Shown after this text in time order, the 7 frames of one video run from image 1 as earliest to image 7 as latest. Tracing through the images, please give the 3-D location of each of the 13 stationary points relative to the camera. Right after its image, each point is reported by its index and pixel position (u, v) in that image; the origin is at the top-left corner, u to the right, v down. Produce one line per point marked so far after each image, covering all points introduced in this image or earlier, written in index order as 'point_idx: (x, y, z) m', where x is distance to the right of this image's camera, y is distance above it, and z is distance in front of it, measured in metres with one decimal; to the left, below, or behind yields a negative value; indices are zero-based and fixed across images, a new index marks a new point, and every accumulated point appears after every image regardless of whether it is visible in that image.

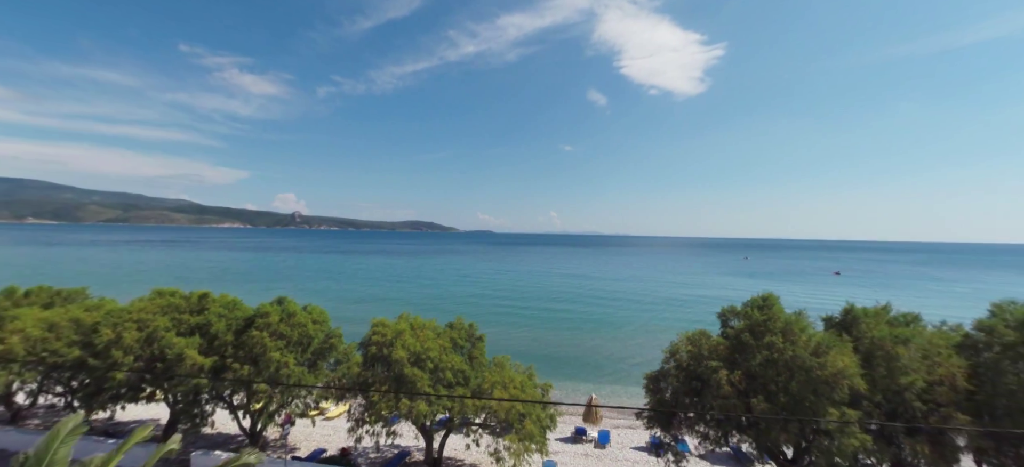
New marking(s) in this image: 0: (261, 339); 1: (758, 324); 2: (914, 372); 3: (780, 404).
0: (-8.1, -3.4, +13.4) m
1: (+6.5, -2.3, +11.0) m
2: (+9.3, -3.2, +9.8) m
3: (+6.4, -4.0, +10.0) m
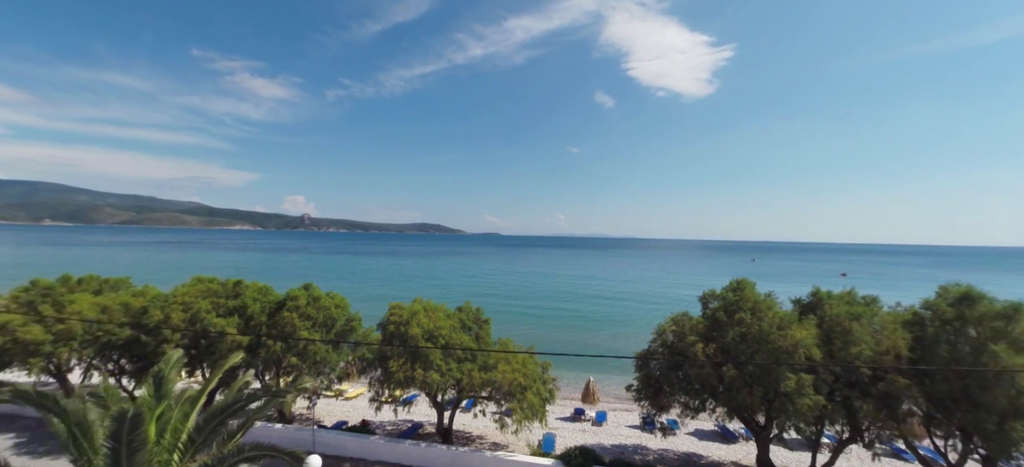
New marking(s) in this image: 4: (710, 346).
0: (-8.0, -3.1, +15.1) m
1: (+6.5, -2.0, +12.5) m
2: (+9.3, -2.9, +11.1) m
3: (+6.4, -3.7, +11.5) m
4: (+5.8, -3.3, +12.3) m
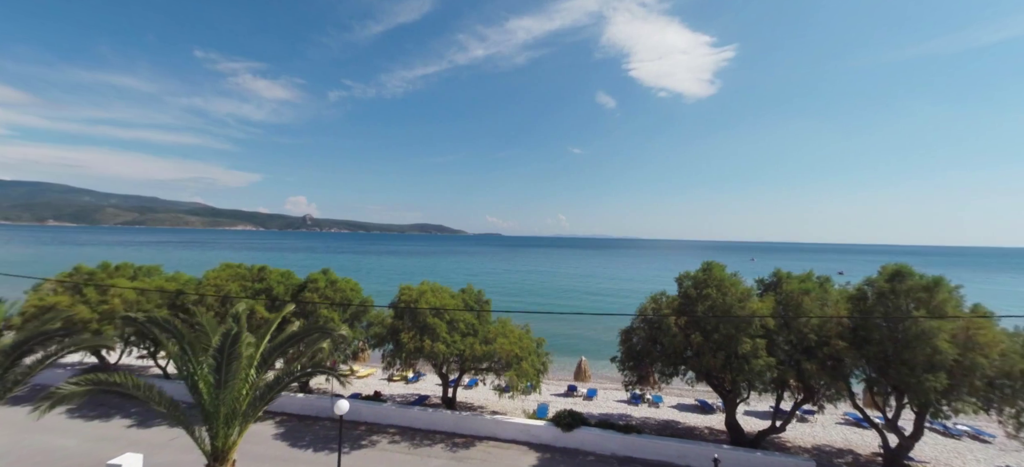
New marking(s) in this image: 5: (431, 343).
0: (-8.1, -2.7, +16.9) m
1: (+6.4, -1.6, +14.2) m
2: (+9.2, -2.4, +12.9) m
3: (+6.3, -3.3, +13.2) m
4: (+5.7, -2.8, +14.0) m
5: (-2.9, -4.0, +15.2) m
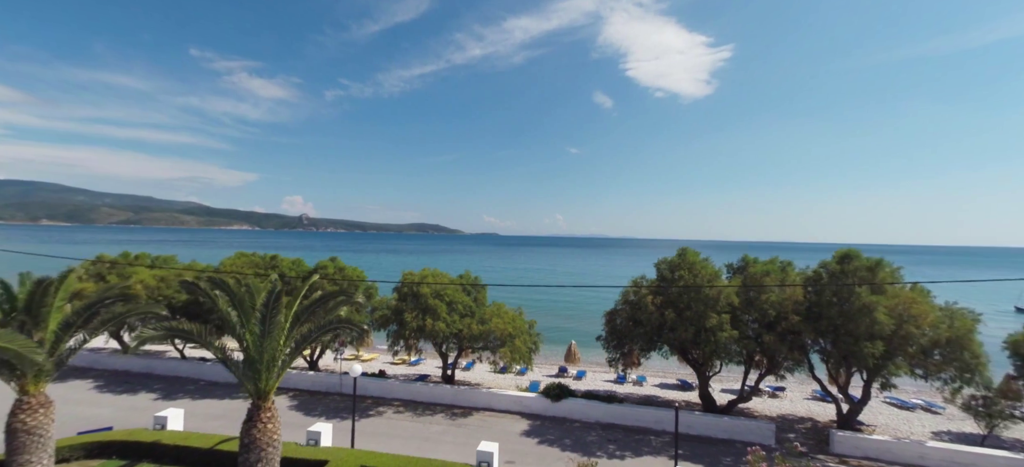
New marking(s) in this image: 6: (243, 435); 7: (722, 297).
0: (-8.3, -2.2, +18.3) m
1: (+6.2, -1.2, +15.8) m
2: (+8.9, -2.0, +14.5) m
3: (+6.1, -2.9, +14.8) m
4: (+5.4, -2.4, +15.6) m
5: (-3.2, -3.5, +16.7) m
6: (-5.3, -3.9, +8.4) m
7: (+7.2, -2.2, +14.5) m
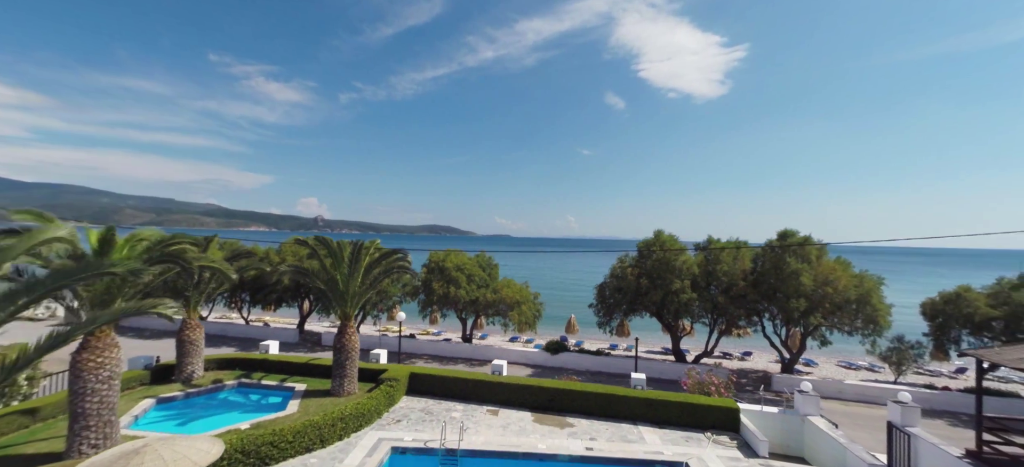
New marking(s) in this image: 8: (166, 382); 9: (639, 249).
0: (-7.9, -1.5, +22.5) m
1: (+6.5, -0.5, +19.5) m
2: (+9.2, -1.3, +18.1) m
3: (+6.4, -2.2, +18.6) m
4: (+5.7, -1.7, +19.4) m
5: (-2.9, -2.8, +20.7) m
6: (-5.2, -3.2, +12.5) m
7: (+7.5, -1.5, +18.2) m
8: (-10.7, -4.6, +12.9) m
9: (+6.0, -0.8, +19.7) m
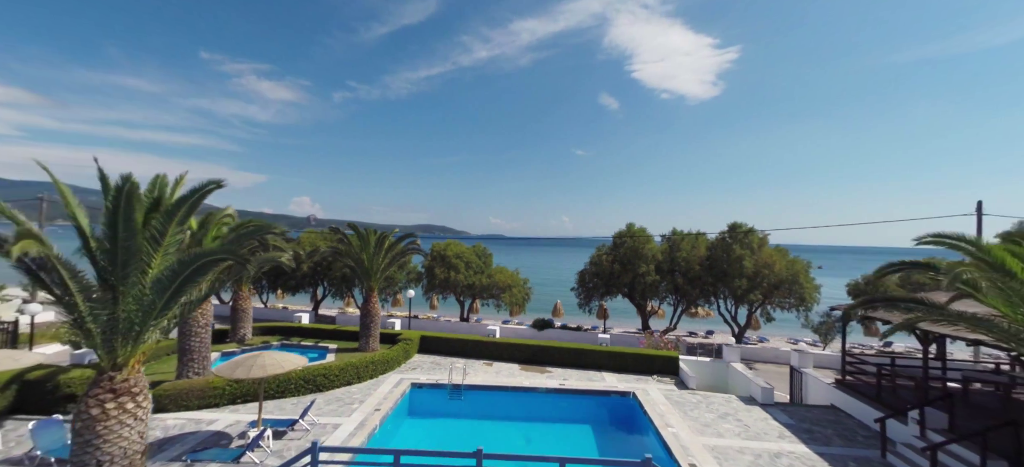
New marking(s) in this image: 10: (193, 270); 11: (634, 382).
0: (-8.4, -1.1, +25.6) m
1: (+6.1, -0.1, +22.8) m
2: (+8.8, -0.9, +21.4) m
3: (+5.9, -1.8, +21.8) m
4: (+5.3, -1.3, +22.6) m
5: (-3.3, -2.4, +23.8) m
6: (-5.5, -2.8, +15.5) m
7: (+7.1, -1.1, +21.5) m
8: (-11.0, -4.2, +15.9) m
9: (+5.6, -0.4, +22.9) m
10: (-4.6, -0.5, +6.0) m
11: (+4.0, -4.9, +13.6) m
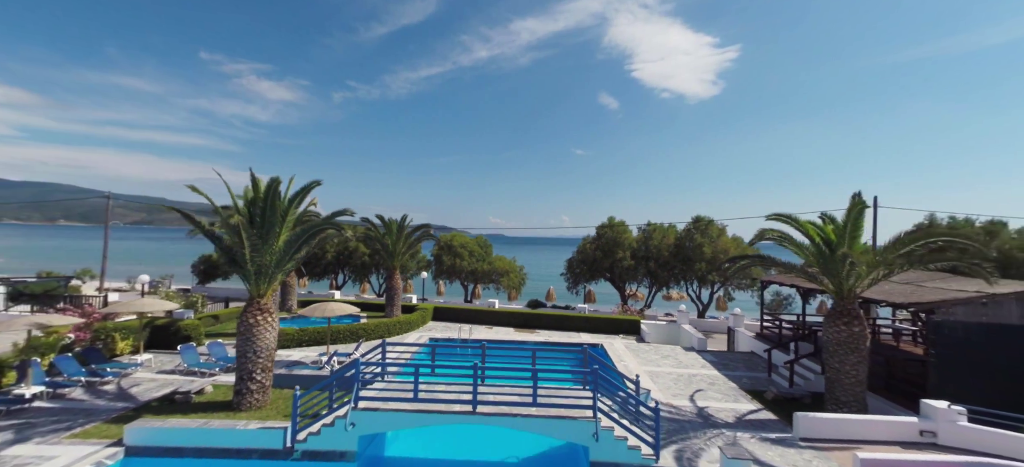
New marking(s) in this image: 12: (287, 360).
0: (-8.6, -0.6, +29.3) m
1: (+5.9, +0.4, +26.5) m
2: (+8.6, -0.4, +25.1) m
3: (+5.8, -1.3, +25.5) m
4: (+5.1, -0.8, +26.3) m
5: (-3.5, -1.9, +27.5) m
6: (-5.7, -2.3, +19.3) m
7: (+6.9, -0.6, +25.2) m
8: (-11.2, -3.7, +19.6) m
9: (+5.4, +0.1, +26.6) m
10: (-4.8, -0.1, +9.8) m
11: (+3.8, -4.4, +17.3) m
12: (-7.0, -3.9, +13.0) m
